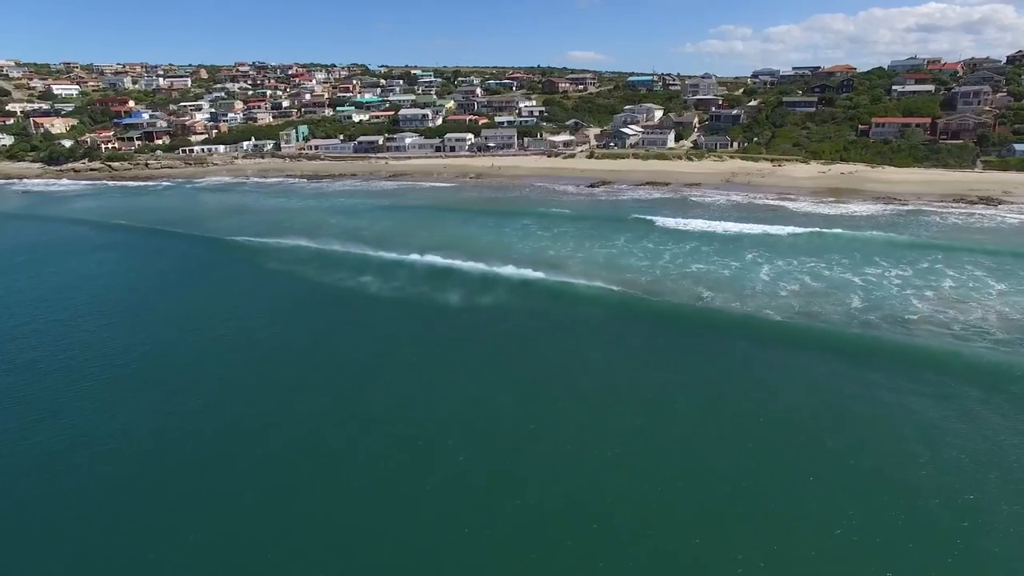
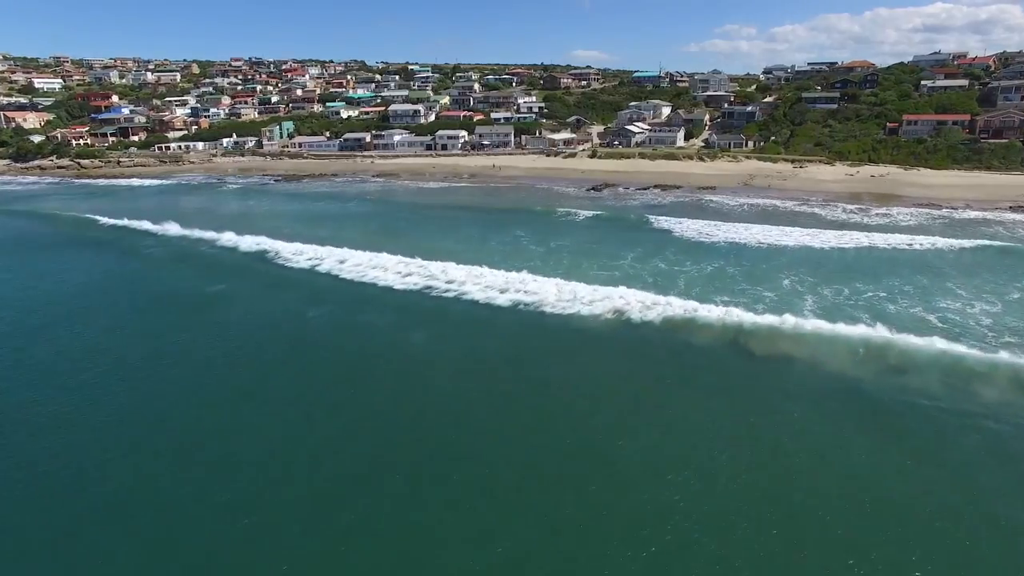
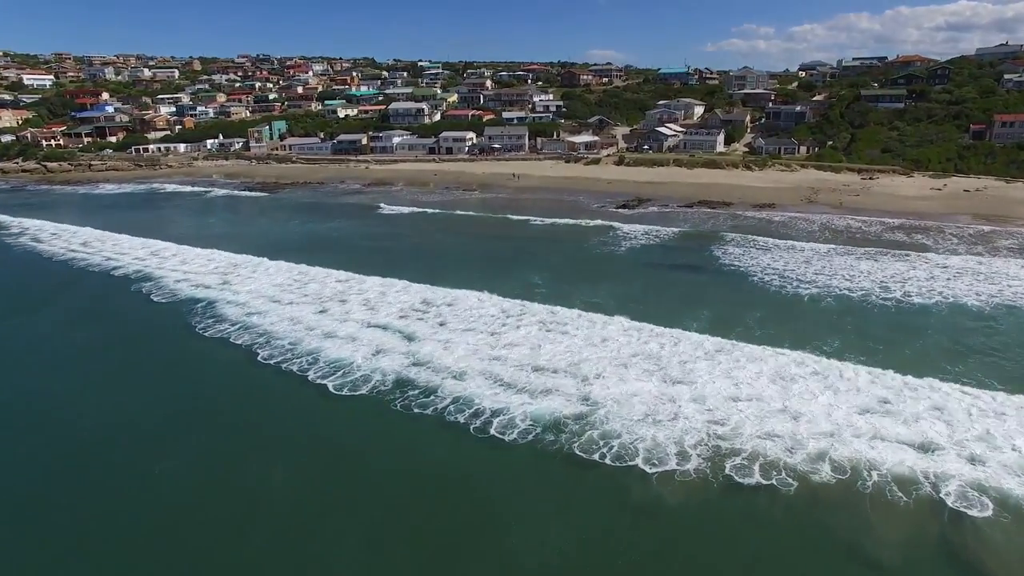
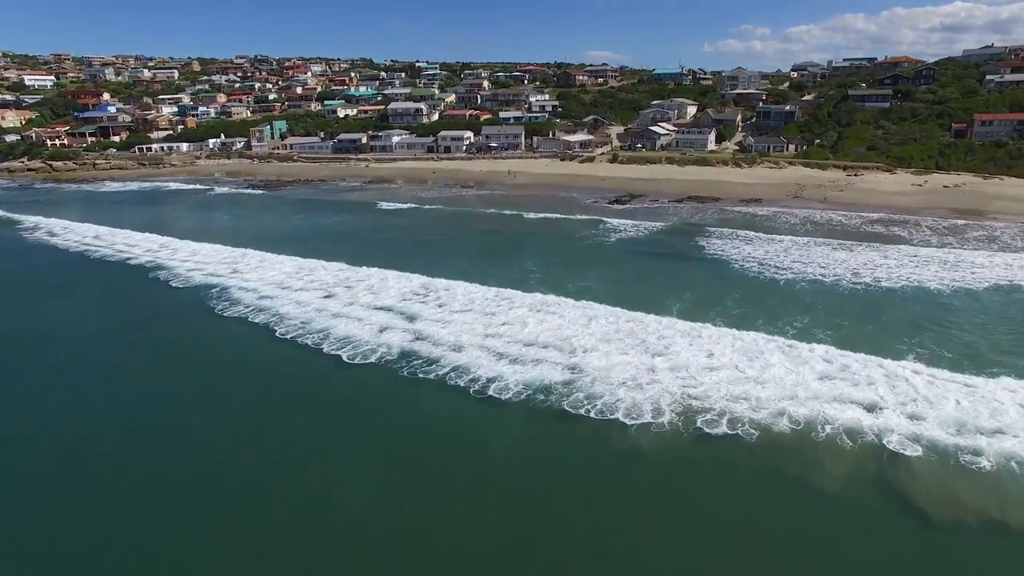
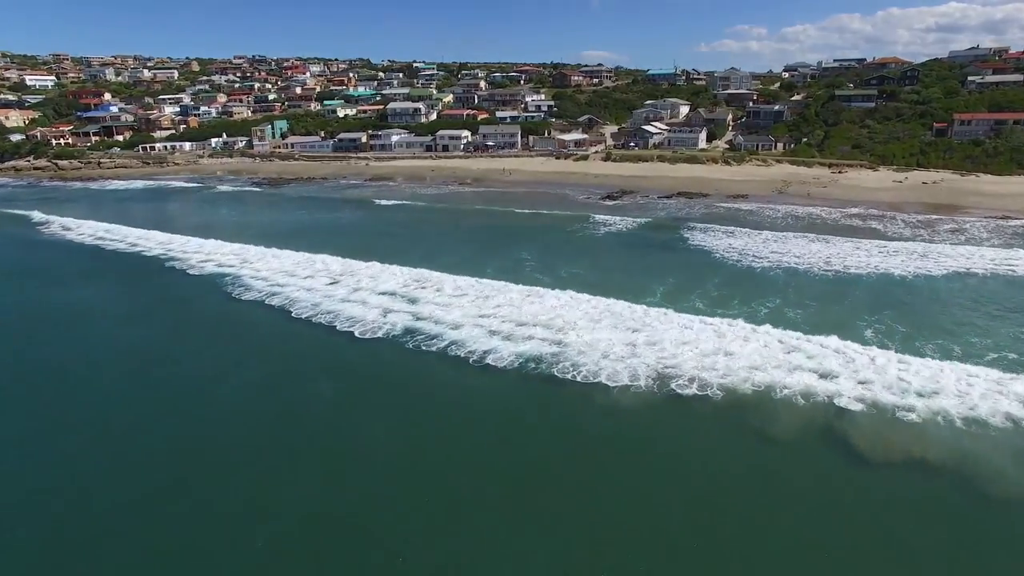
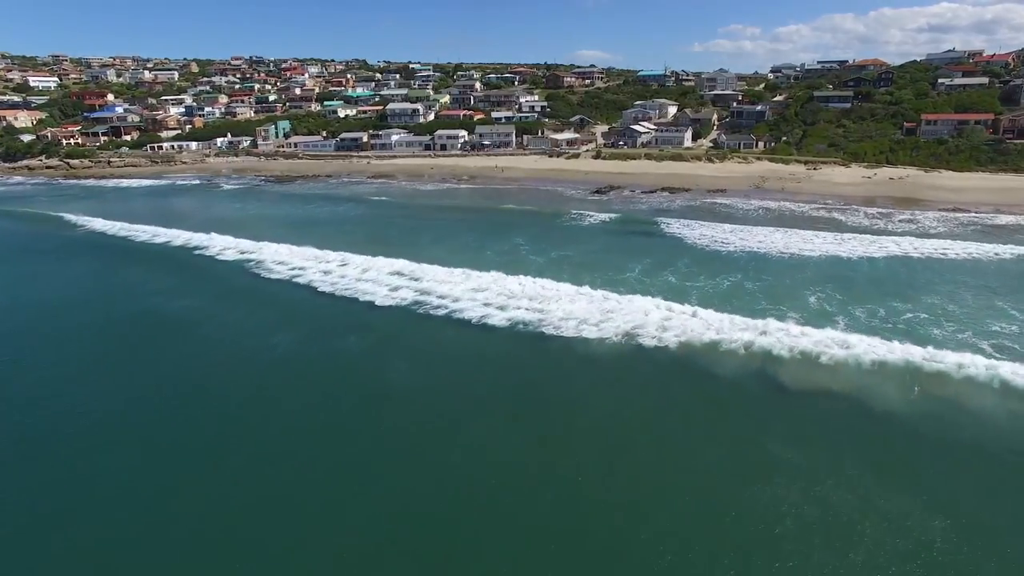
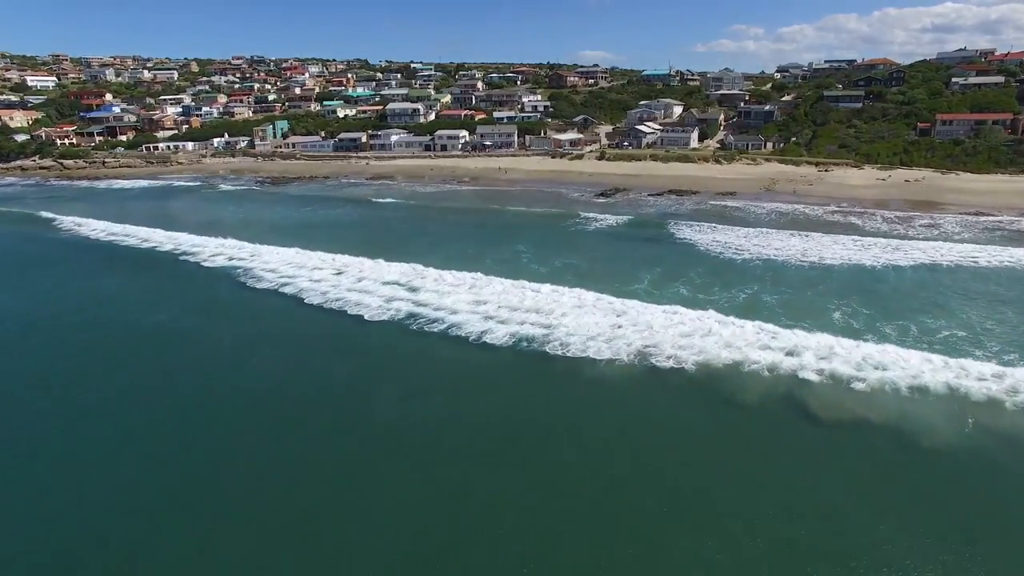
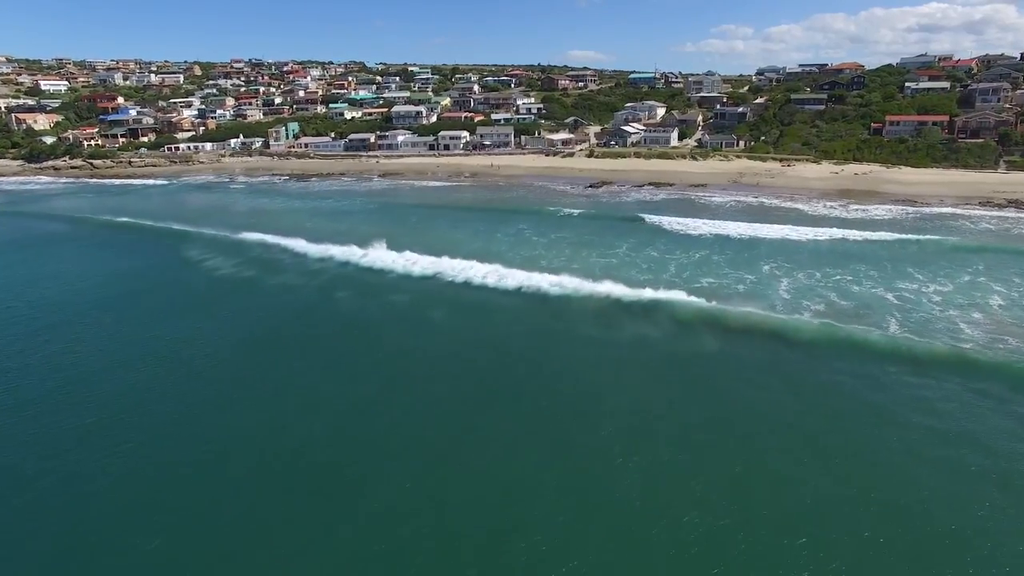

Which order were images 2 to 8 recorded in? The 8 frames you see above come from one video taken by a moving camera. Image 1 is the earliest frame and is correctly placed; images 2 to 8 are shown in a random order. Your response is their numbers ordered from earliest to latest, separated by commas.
8, 2, 6, 7, 5, 4, 3
